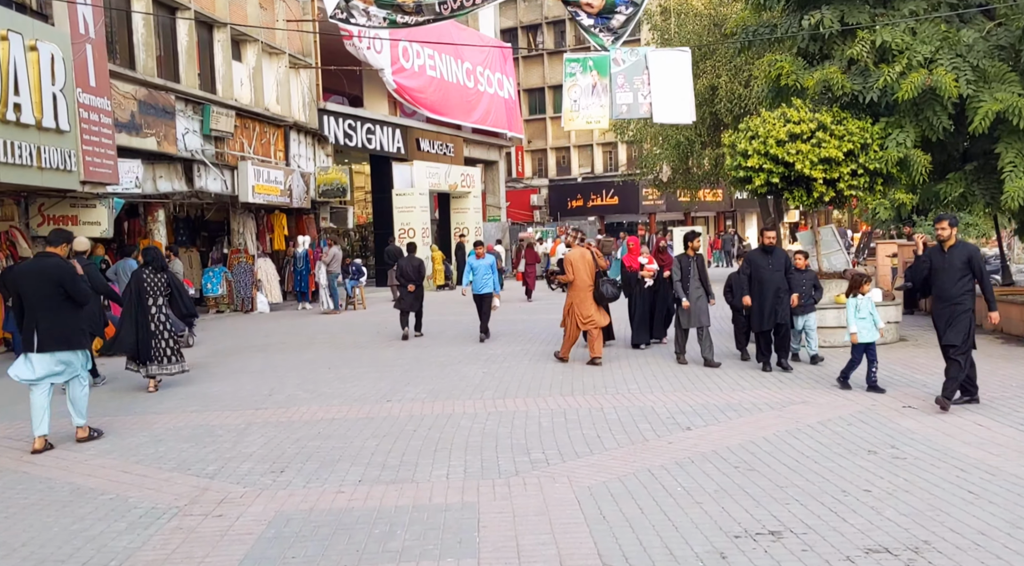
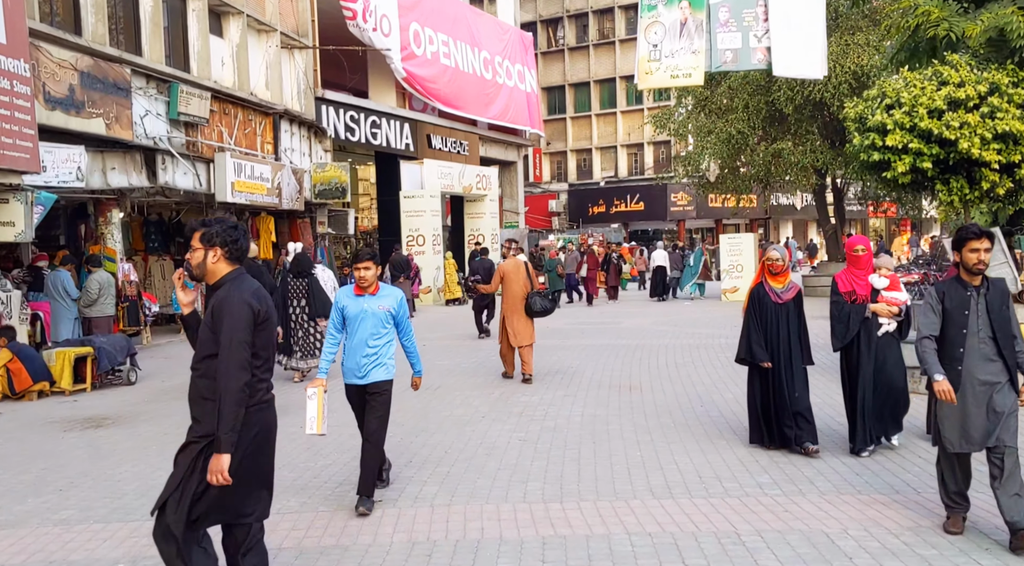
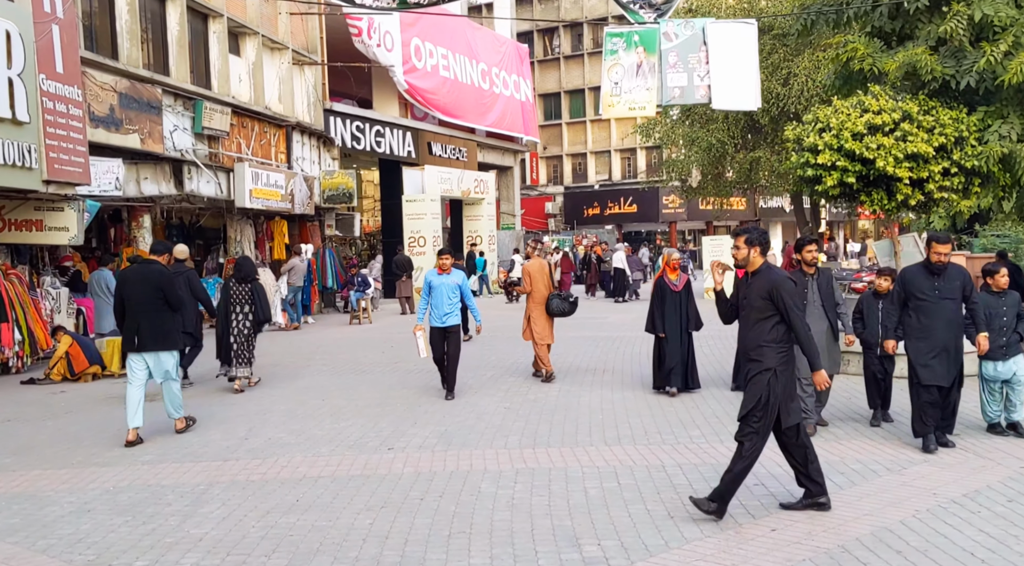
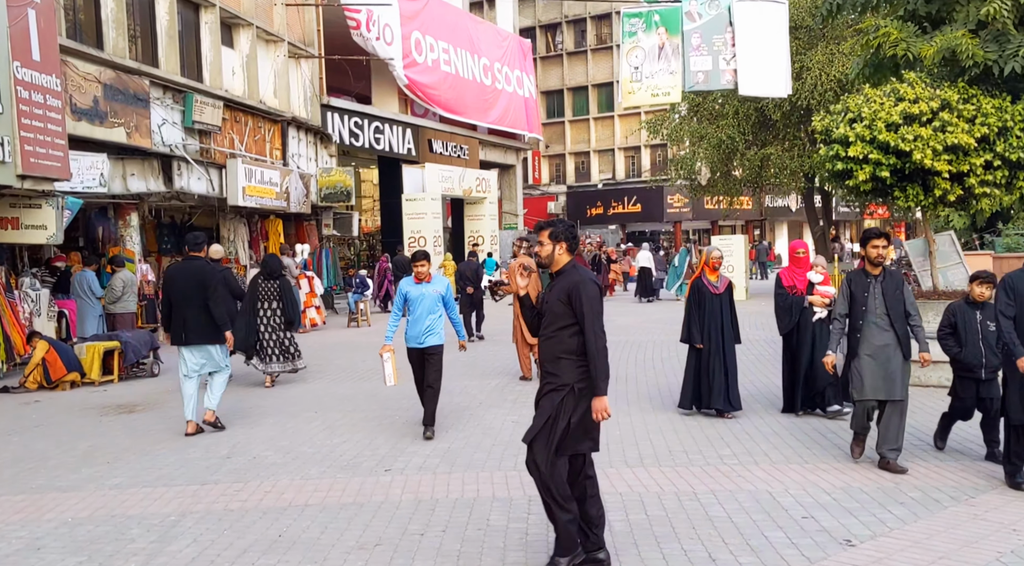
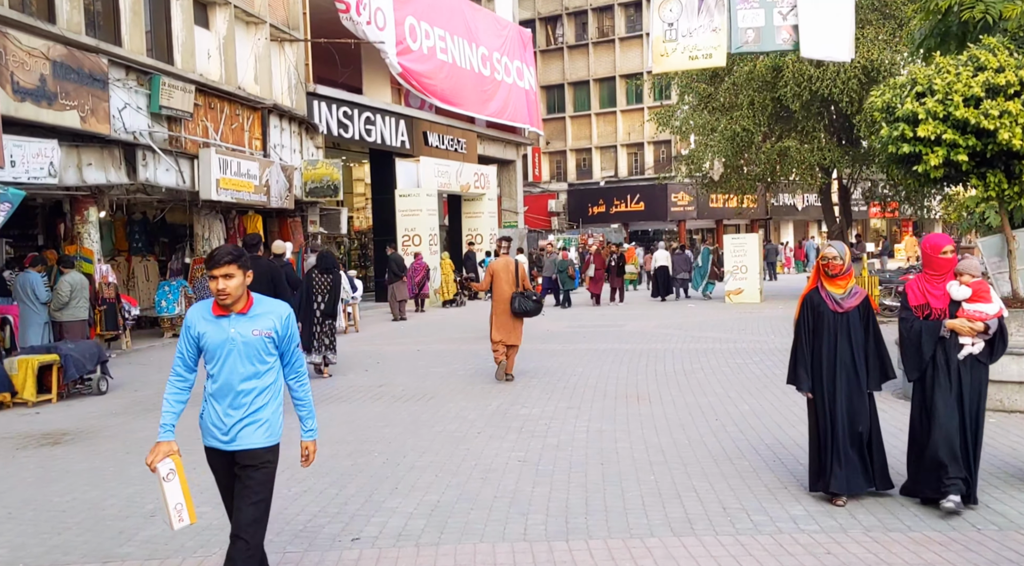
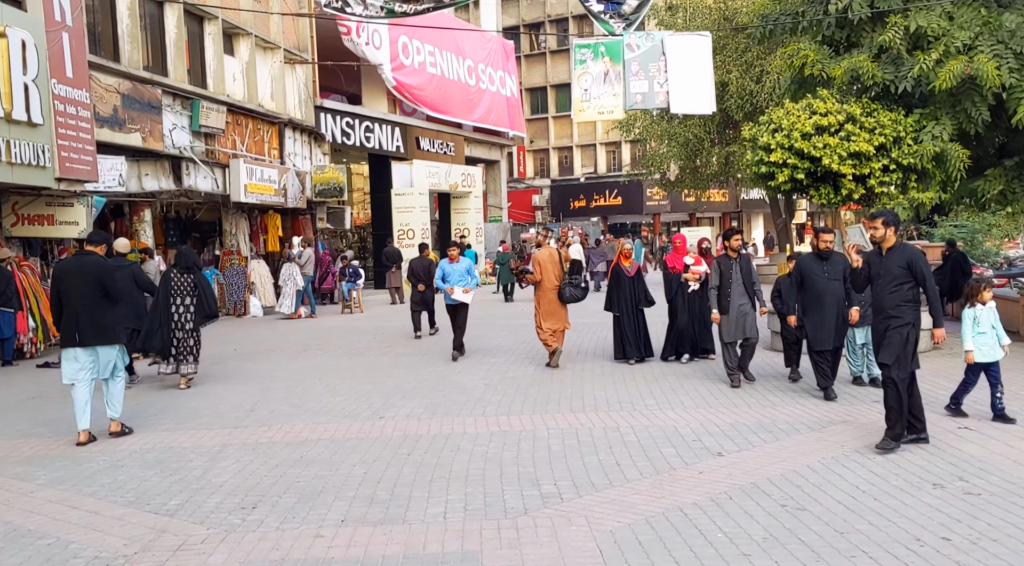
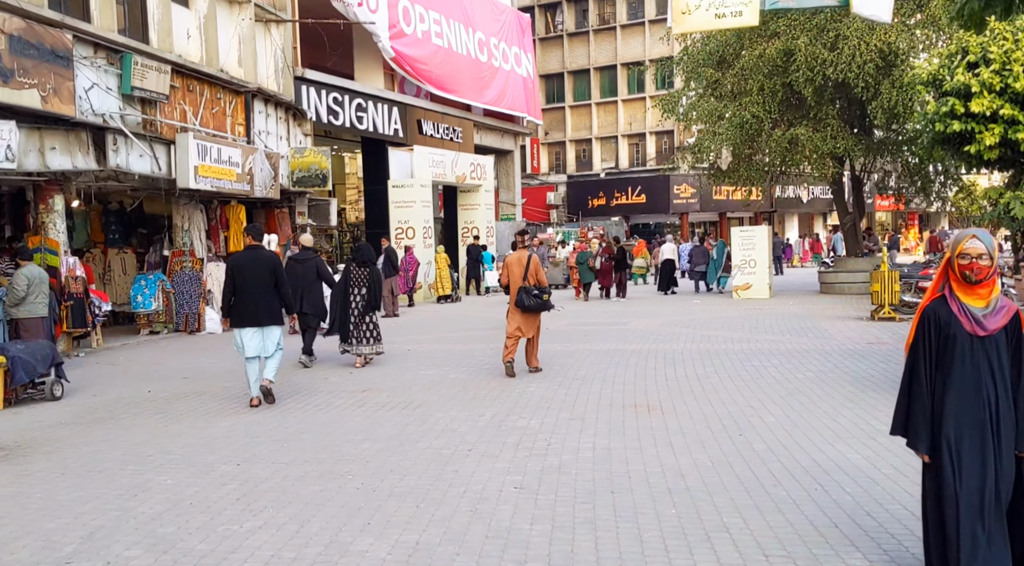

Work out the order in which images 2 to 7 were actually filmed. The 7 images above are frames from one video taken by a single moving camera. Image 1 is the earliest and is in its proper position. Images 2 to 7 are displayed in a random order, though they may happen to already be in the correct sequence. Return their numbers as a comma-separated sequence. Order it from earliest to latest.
6, 3, 4, 2, 5, 7
